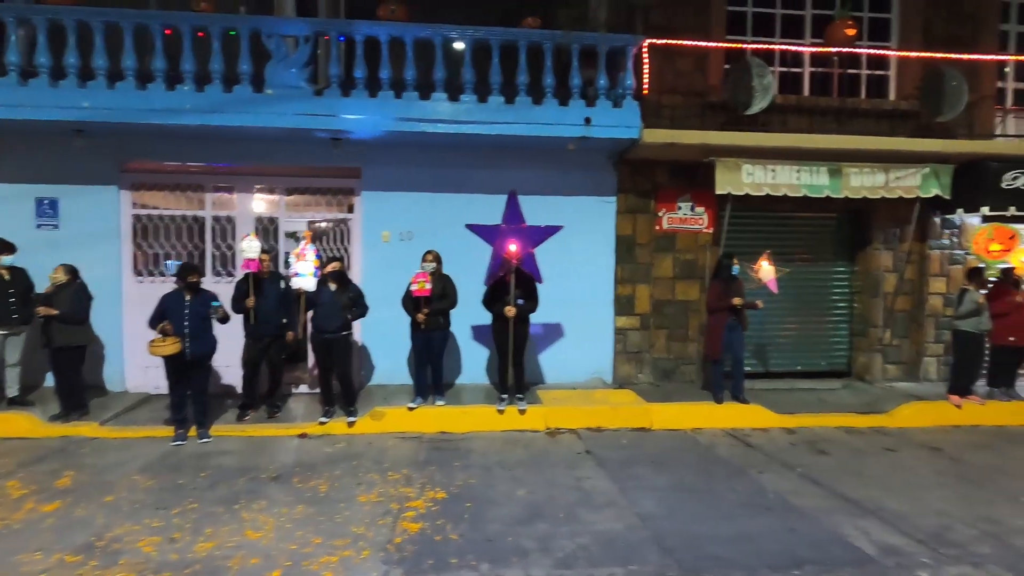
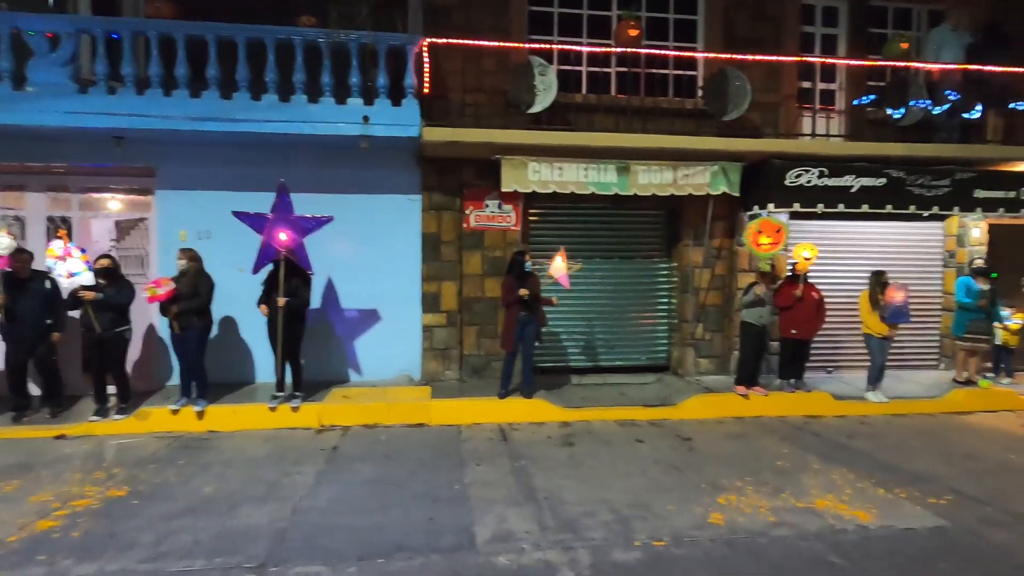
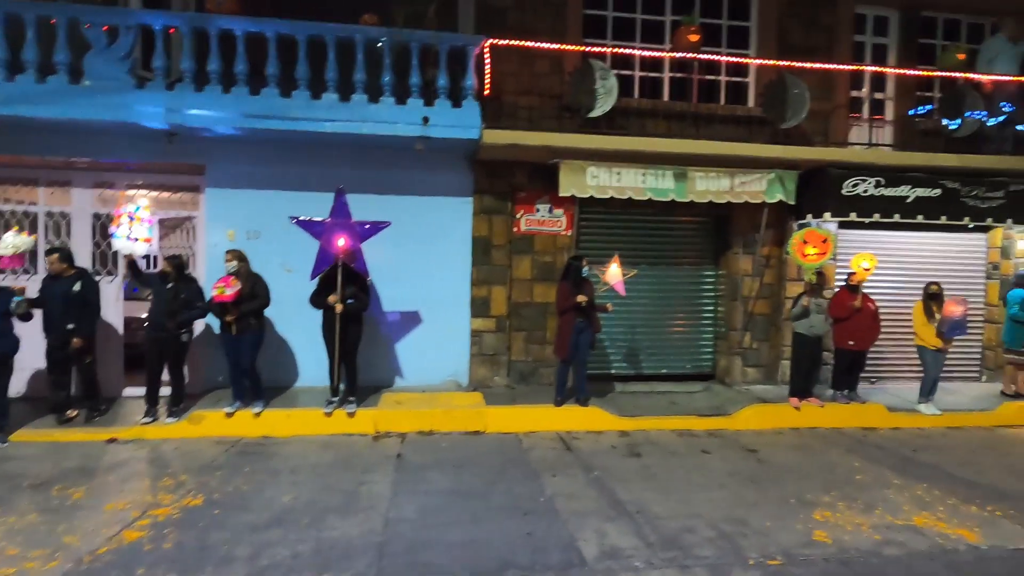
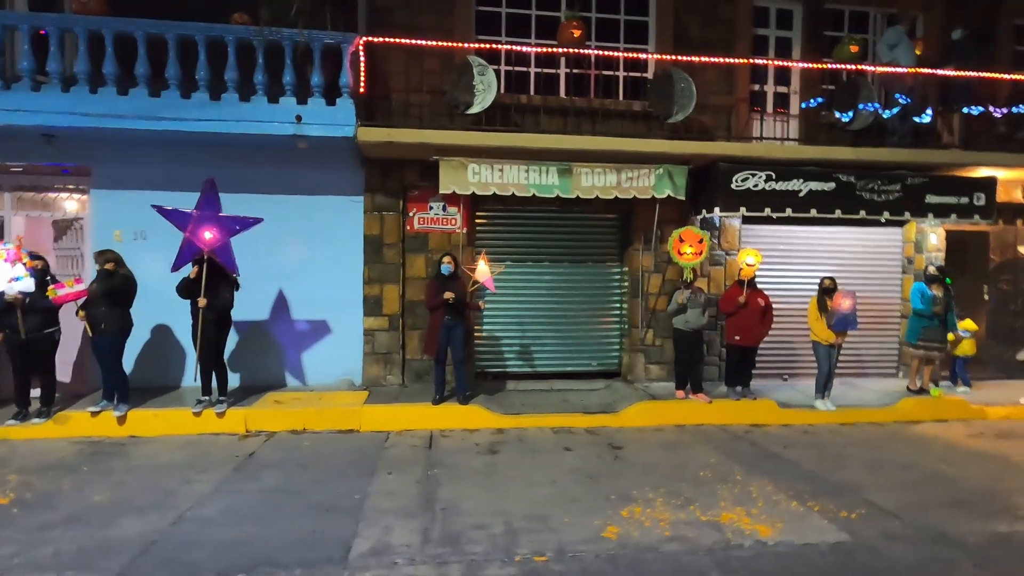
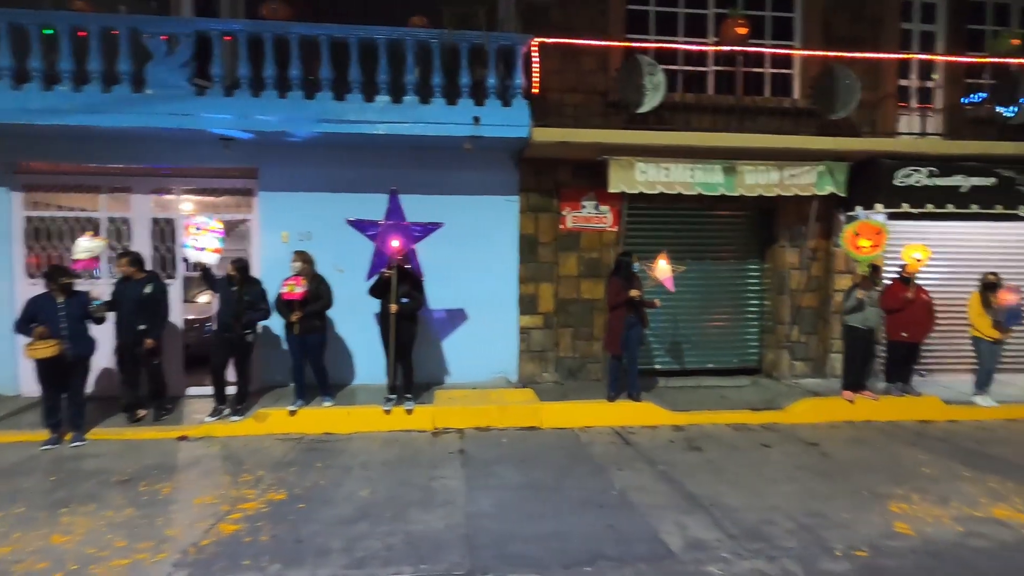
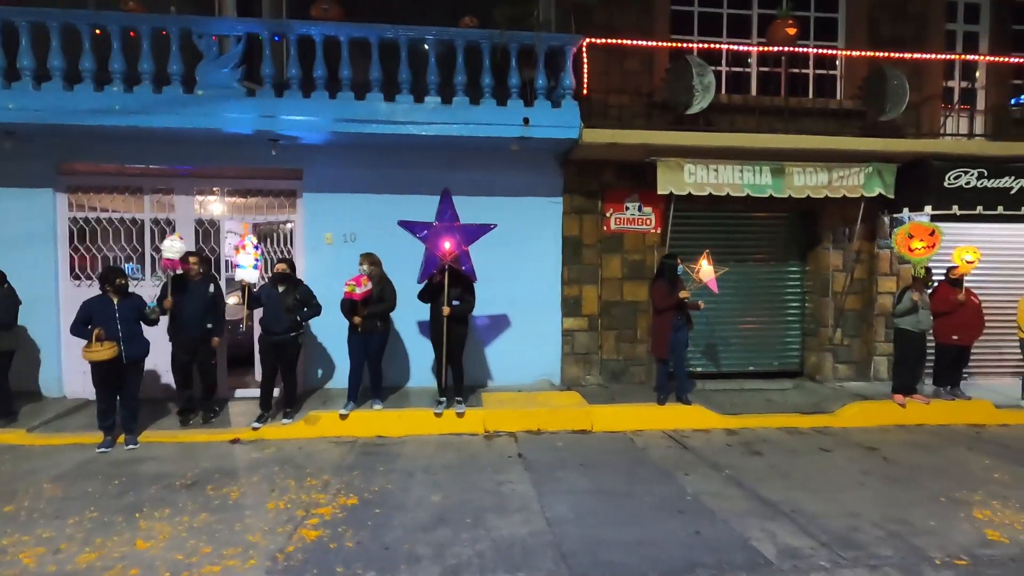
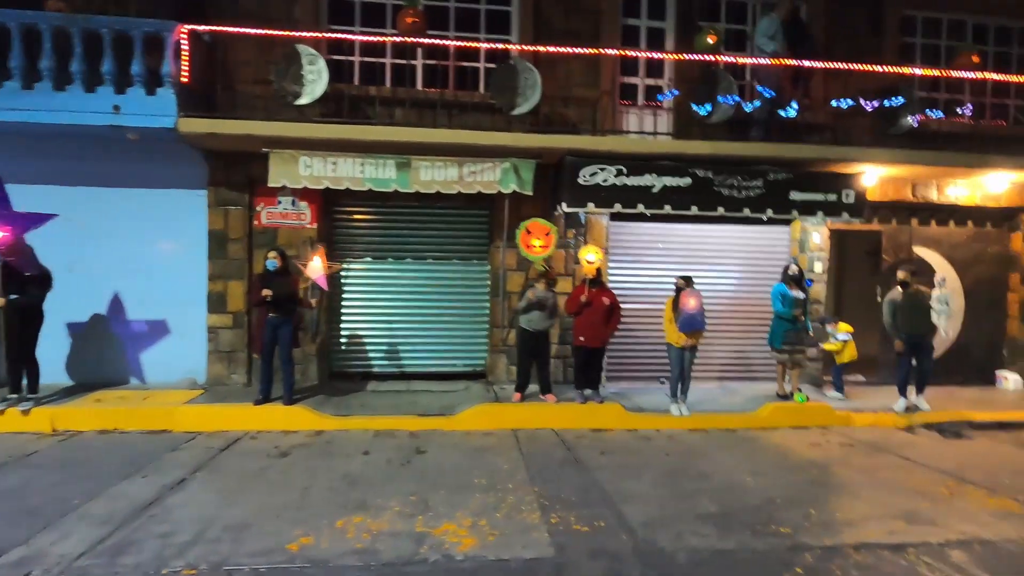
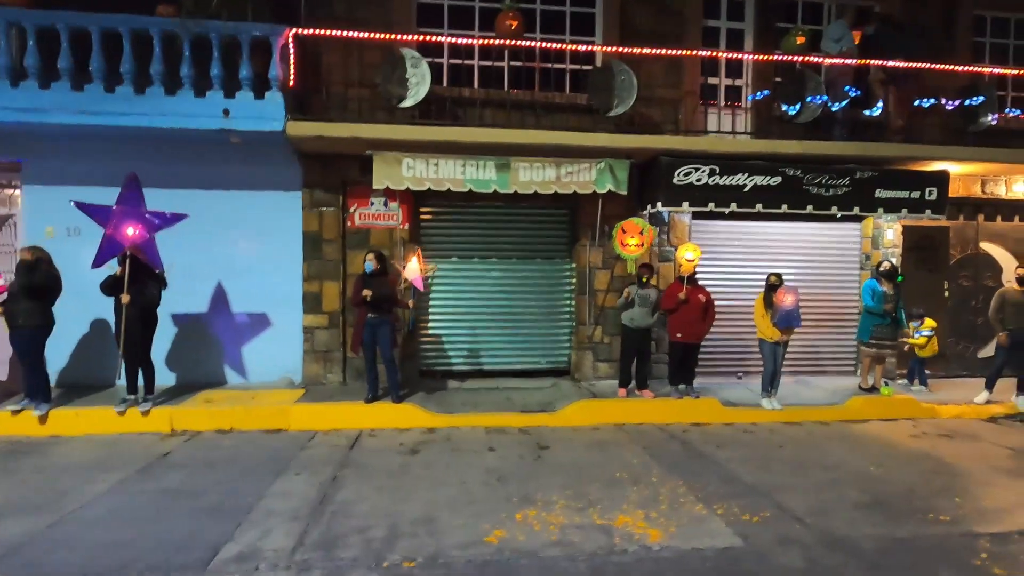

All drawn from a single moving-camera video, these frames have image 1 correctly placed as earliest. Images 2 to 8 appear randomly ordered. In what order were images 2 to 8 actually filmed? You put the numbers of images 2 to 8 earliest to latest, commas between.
6, 5, 3, 2, 4, 8, 7
